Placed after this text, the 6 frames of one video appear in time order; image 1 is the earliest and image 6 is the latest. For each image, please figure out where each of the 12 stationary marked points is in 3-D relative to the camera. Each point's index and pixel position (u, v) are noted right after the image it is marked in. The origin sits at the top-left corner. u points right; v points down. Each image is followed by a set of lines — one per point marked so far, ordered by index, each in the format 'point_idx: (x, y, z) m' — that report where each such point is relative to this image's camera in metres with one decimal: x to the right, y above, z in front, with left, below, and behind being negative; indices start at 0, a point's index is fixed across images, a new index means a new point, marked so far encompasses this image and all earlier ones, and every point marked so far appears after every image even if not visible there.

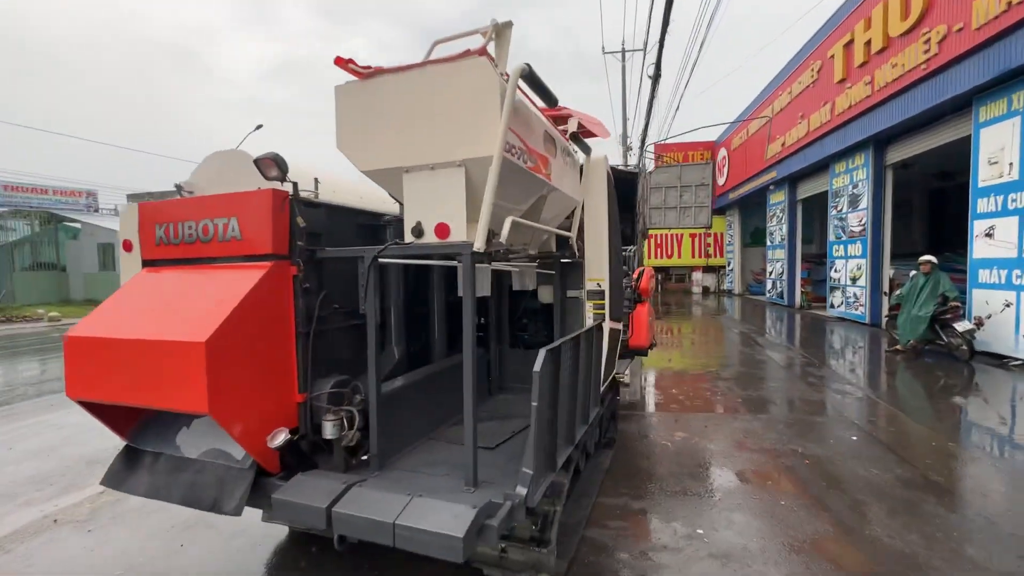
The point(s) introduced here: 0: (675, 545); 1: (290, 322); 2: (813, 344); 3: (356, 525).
0: (+1.1, -1.8, +3.3) m
1: (-1.2, -0.2, +2.5) m
2: (+7.1, -1.3, +10.9) m
3: (-0.7, -1.0, +2.0) m
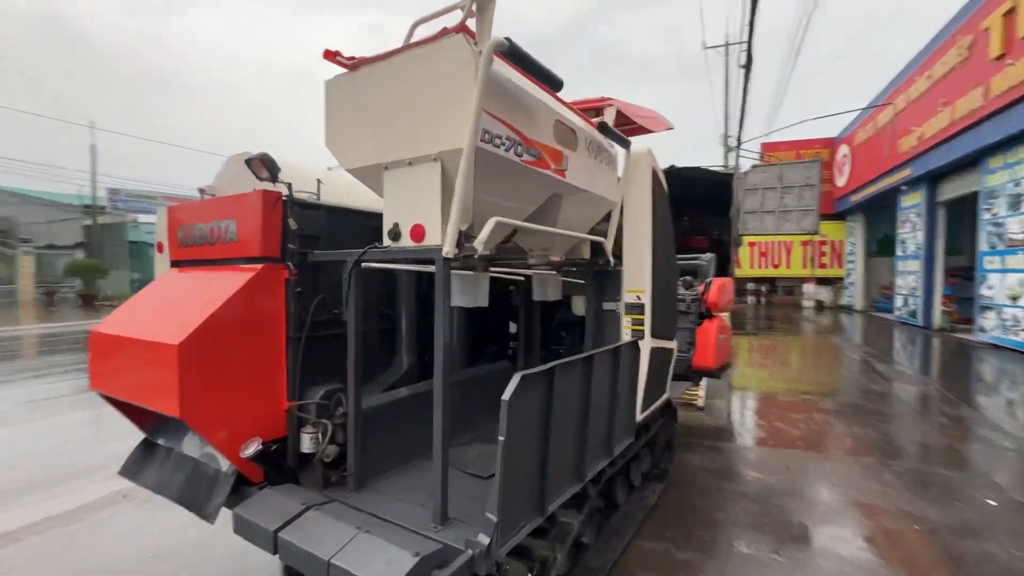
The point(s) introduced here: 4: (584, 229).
0: (+1.2, -1.9, +2.8) m
1: (-1.2, -0.2, +2.5) m
2: (+8.5, -1.7, +9.1) m
3: (-0.8, -1.0, +1.8) m
4: (+0.5, +0.4, +3.1) m
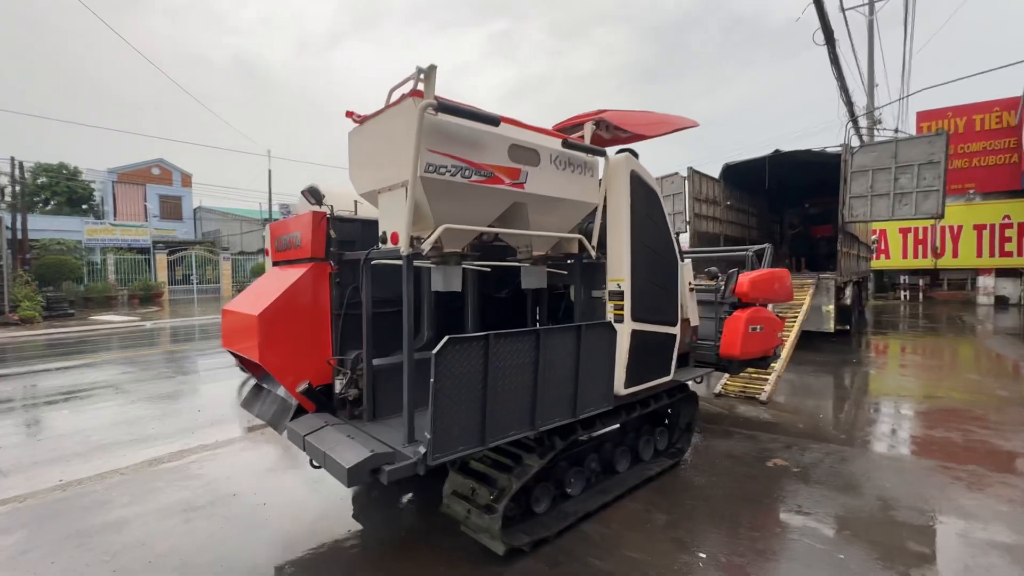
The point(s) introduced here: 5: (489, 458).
0: (+1.0, -1.9, +3.2) m
1: (-1.4, -0.1, +3.5) m
2: (+9.7, -1.5, +7.3) m
3: (-1.2, -1.0, +2.8) m
4: (+0.4, +0.5, +3.7) m
5: (-0.2, -1.2, +3.4) m
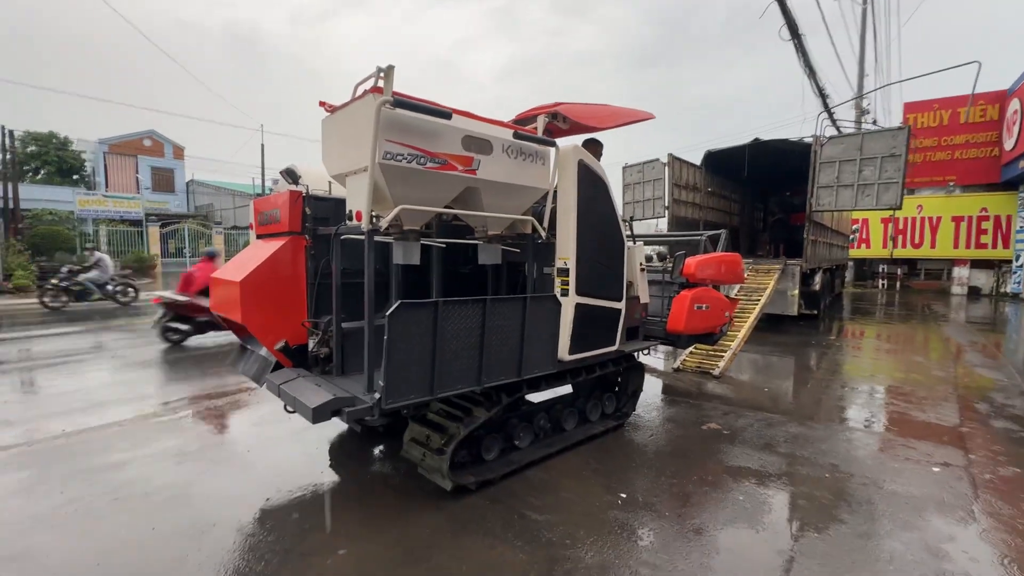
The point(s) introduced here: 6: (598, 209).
0: (+0.6, -1.7, +3.7) m
1: (-1.8, +0.1, +3.9) m
2: (+9.3, -1.4, +7.9) m
3: (-1.6, -0.7, +3.2) m
4: (+0.1, +0.7, +4.1) m
5: (-0.6, -1.0, +3.9) m
6: (+0.8, +0.7, +4.4) m
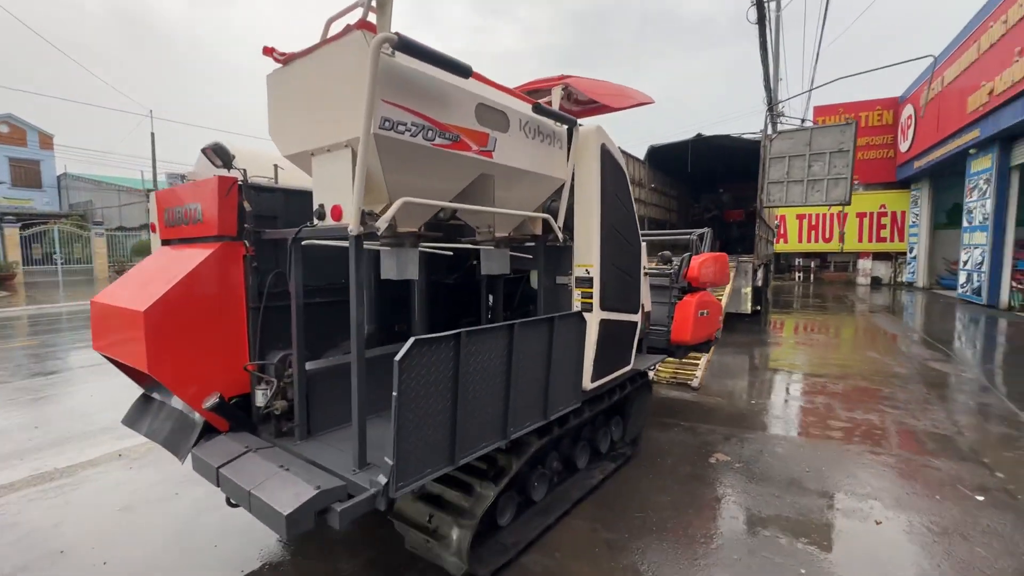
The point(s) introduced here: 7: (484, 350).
0: (+0.8, -1.8, +3.0) m
1: (-1.6, -0.1, +2.8) m
2: (+8.7, -1.2, +8.5) m
3: (-1.3, -0.9, +2.1) m
4: (+0.1, +0.6, +3.3) m
5: (-0.4, -1.2, +2.9) m
6: (+0.9, +0.7, +3.6) m
7: (-0.1, -0.3, +2.5) m
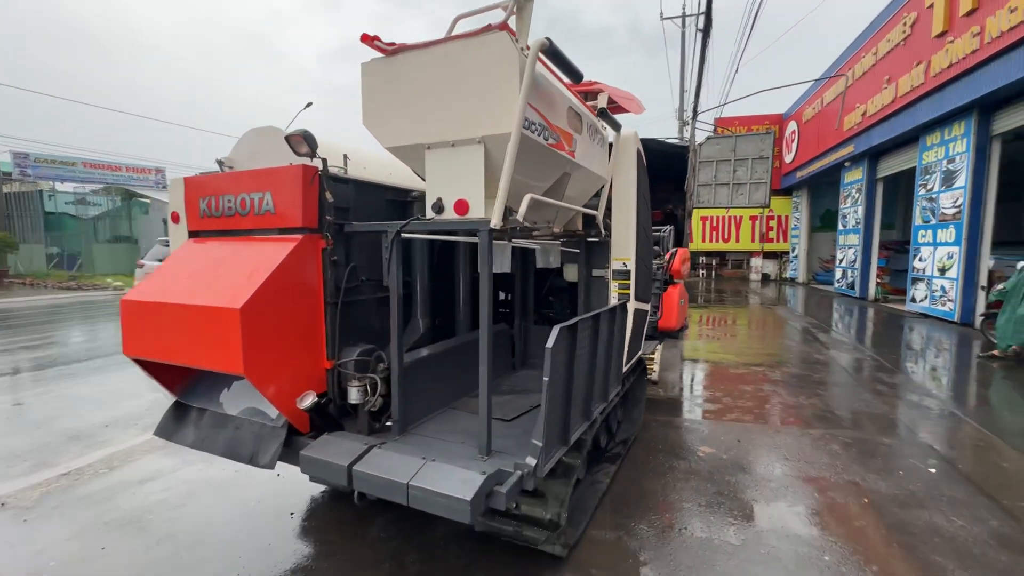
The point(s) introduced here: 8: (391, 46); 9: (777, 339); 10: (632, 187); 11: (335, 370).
0: (+1.3, -1.7, +3.3) m
1: (-1.1, 0.0, +2.7) m
2: (+7.8, -1.0, +10.4) m
3: (-0.6, -0.9, +2.1) m
4: (+0.5, +0.6, +3.5) m
5: (+0.1, -1.1, +3.1) m
6: (+1.1, +0.7, +4.0) m
7: (+0.4, -0.3, +2.7) m
8: (-0.6, +1.2, +2.4) m
9: (+6.1, -1.1, +11.1) m
10: (+1.0, +0.8, +3.7) m
11: (-1.0, -0.5, +2.7) m
